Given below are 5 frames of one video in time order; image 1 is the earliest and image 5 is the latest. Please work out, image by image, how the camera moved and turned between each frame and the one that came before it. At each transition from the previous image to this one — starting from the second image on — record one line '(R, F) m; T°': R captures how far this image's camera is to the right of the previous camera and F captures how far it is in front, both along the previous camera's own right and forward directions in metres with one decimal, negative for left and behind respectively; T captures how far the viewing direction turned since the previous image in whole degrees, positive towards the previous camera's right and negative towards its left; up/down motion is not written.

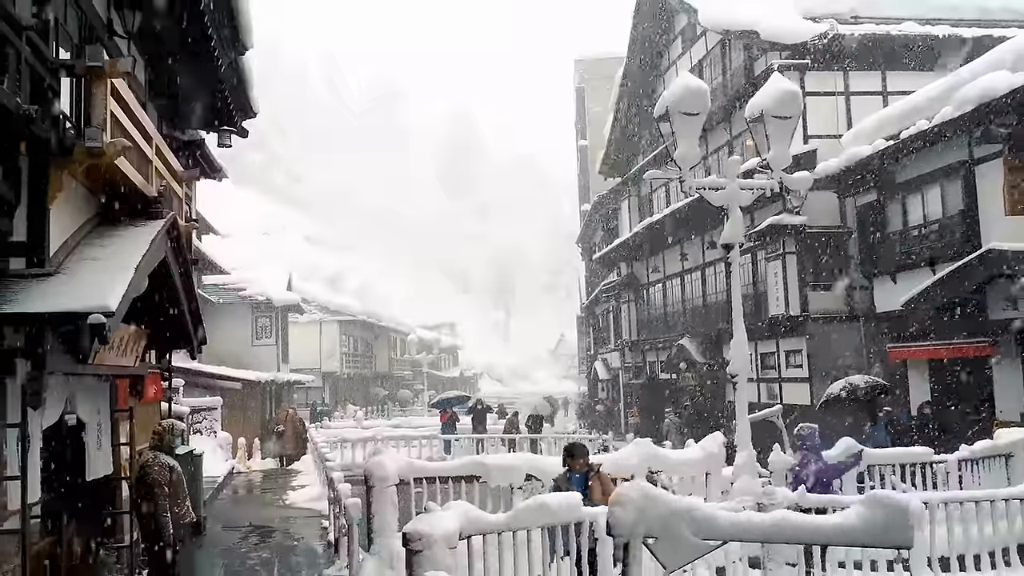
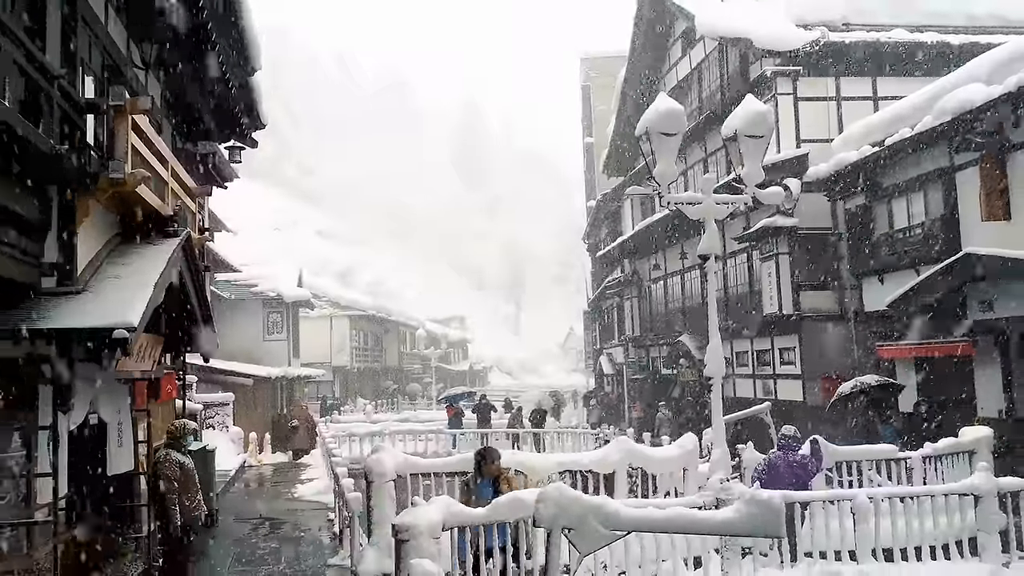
(+0.3, -0.6) m; -1°
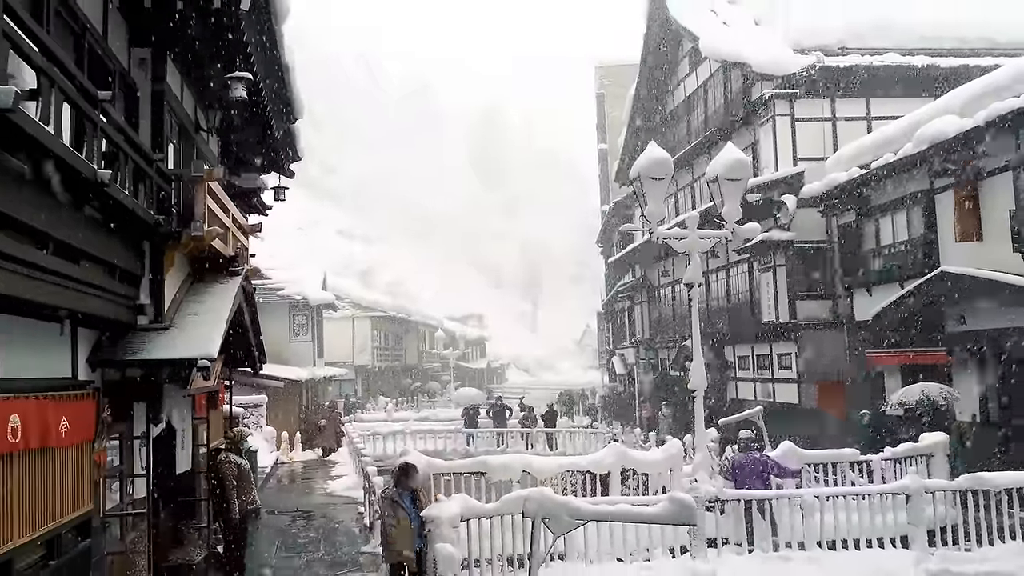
(+0.1, -1.4) m; -1°
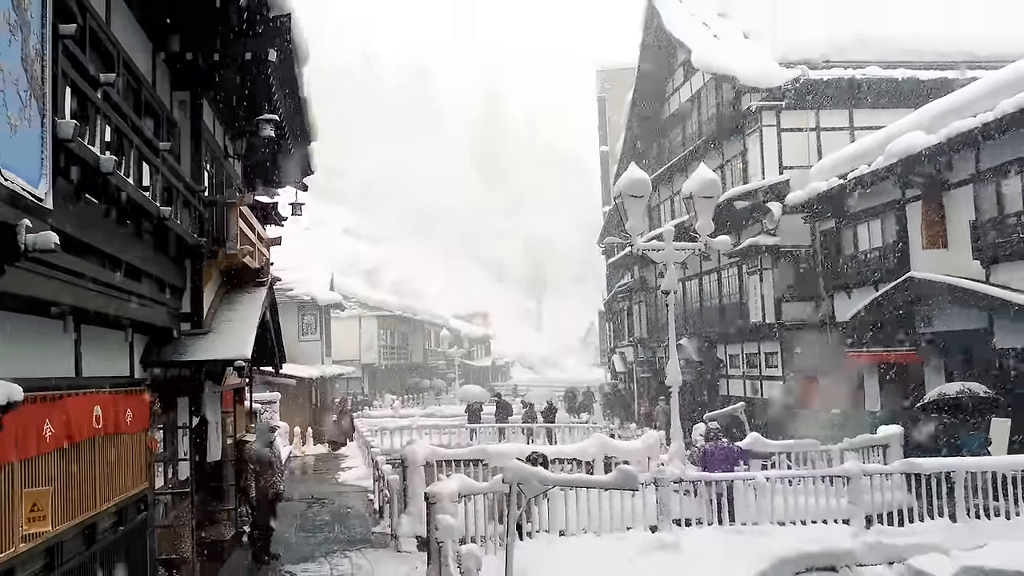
(+0.2, -1.3) m; 0°
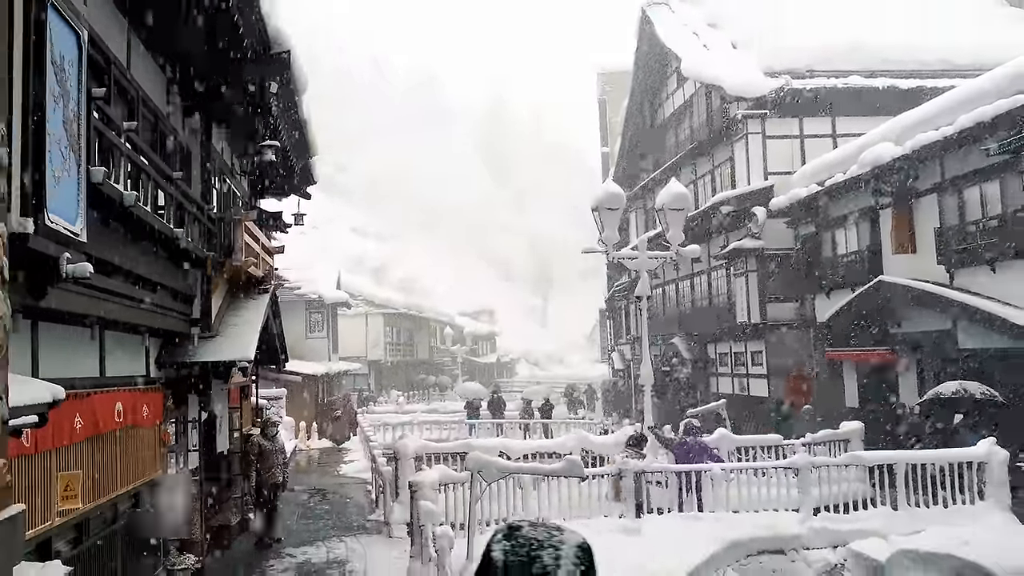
(+0.4, -0.9) m; -1°
